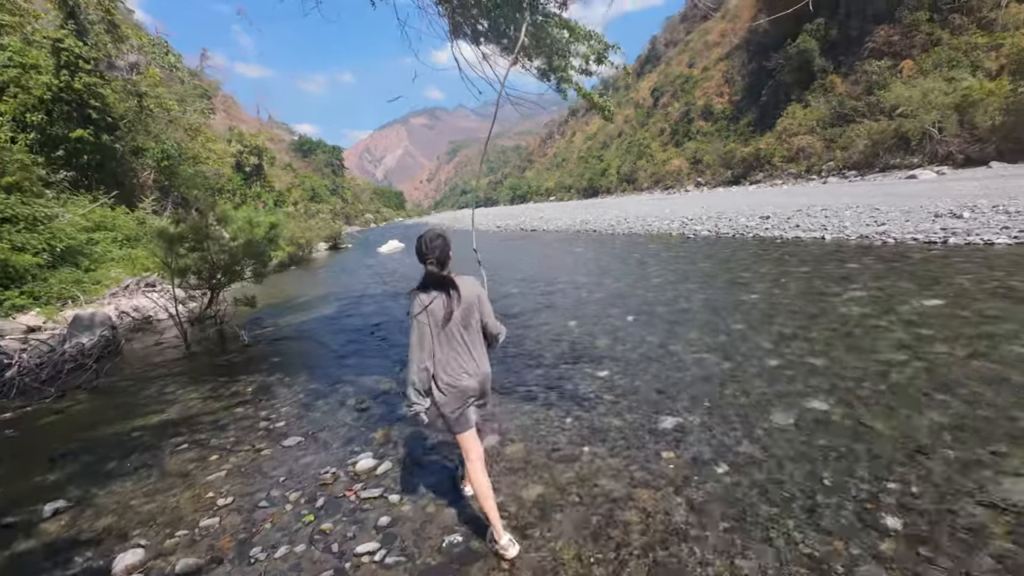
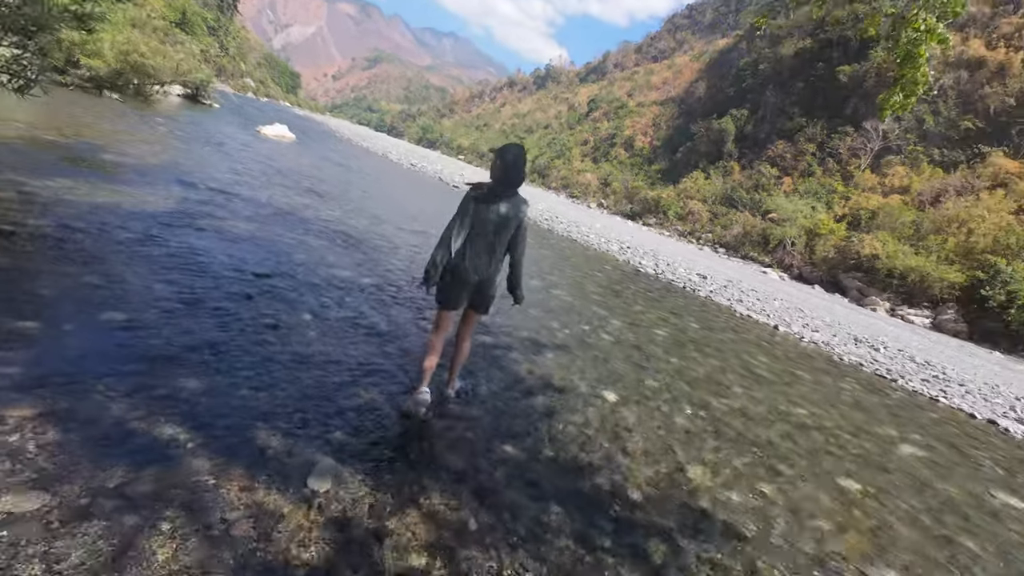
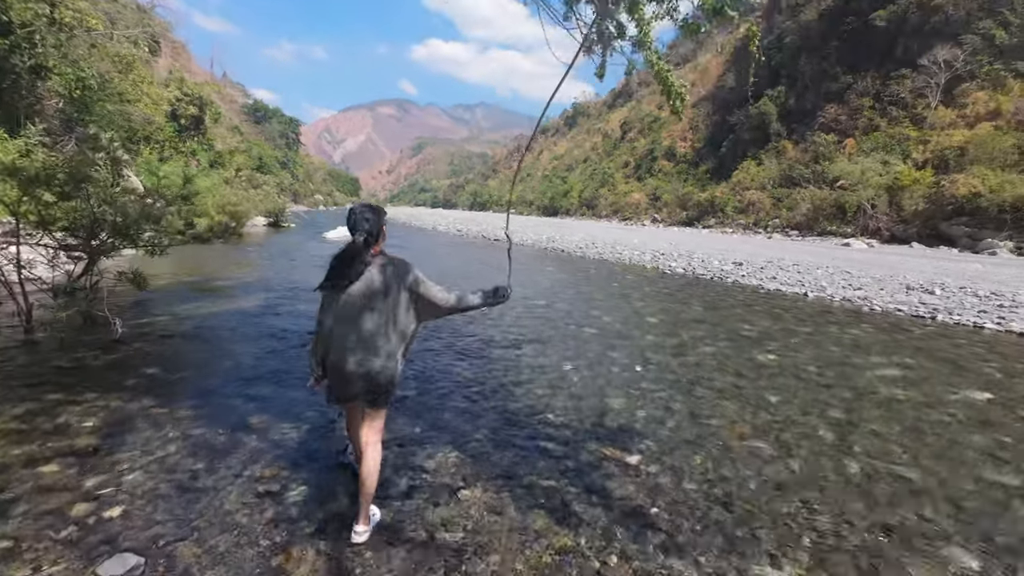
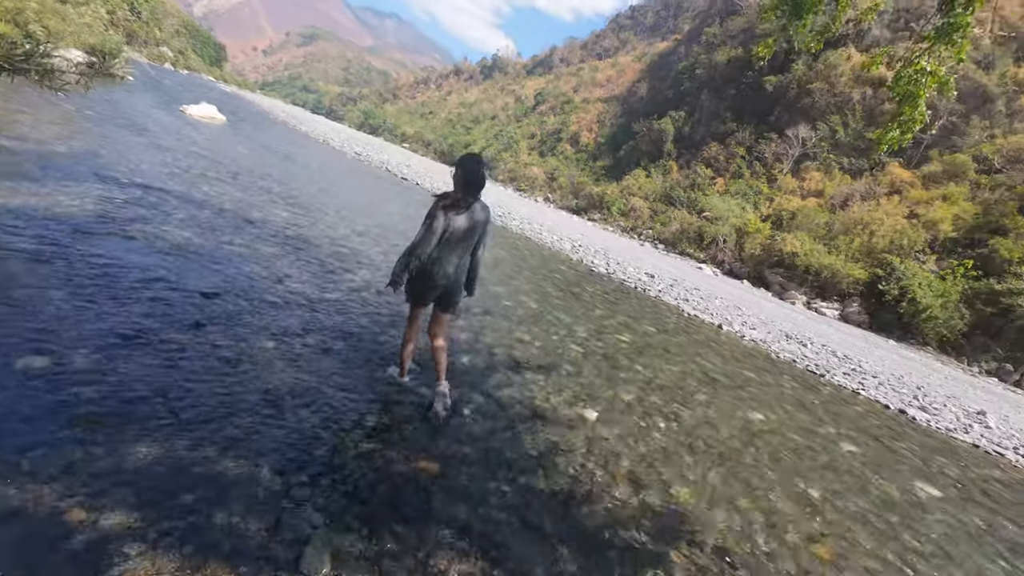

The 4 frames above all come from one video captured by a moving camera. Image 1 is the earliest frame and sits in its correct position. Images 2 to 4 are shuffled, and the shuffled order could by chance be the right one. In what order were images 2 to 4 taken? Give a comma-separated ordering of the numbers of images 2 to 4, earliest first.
3, 2, 4
